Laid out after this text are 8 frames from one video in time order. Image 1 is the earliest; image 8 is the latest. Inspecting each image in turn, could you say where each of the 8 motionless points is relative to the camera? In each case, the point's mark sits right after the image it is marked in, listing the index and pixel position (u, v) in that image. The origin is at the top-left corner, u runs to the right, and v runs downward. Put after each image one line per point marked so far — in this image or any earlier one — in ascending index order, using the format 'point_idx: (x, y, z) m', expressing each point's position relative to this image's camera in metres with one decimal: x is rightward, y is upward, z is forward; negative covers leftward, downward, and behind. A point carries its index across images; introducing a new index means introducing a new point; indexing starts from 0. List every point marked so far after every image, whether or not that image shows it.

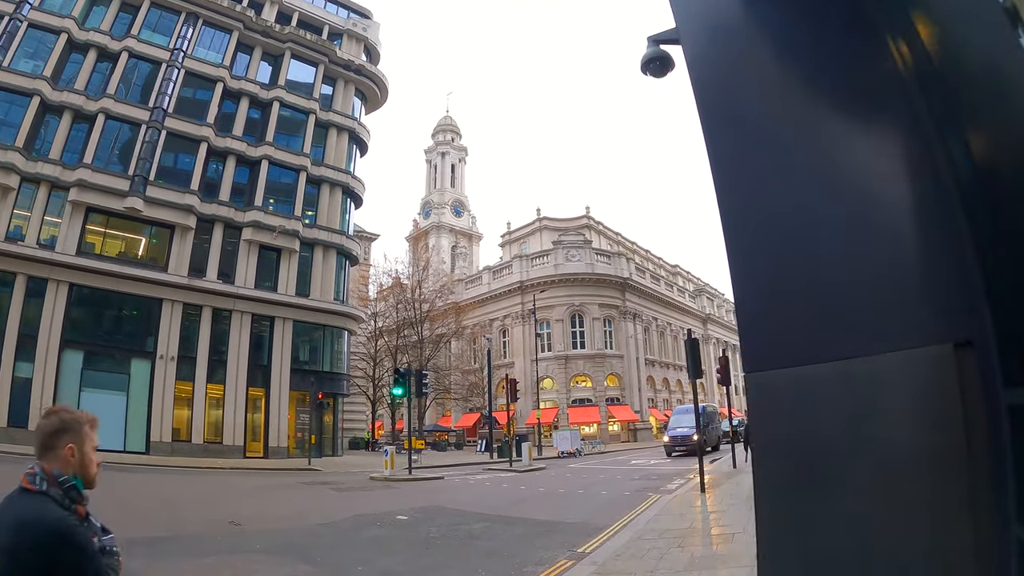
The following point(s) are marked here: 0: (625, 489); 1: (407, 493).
0: (+2.5, -4.5, +12.5) m
1: (-2.7, -5.2, +14.3) m
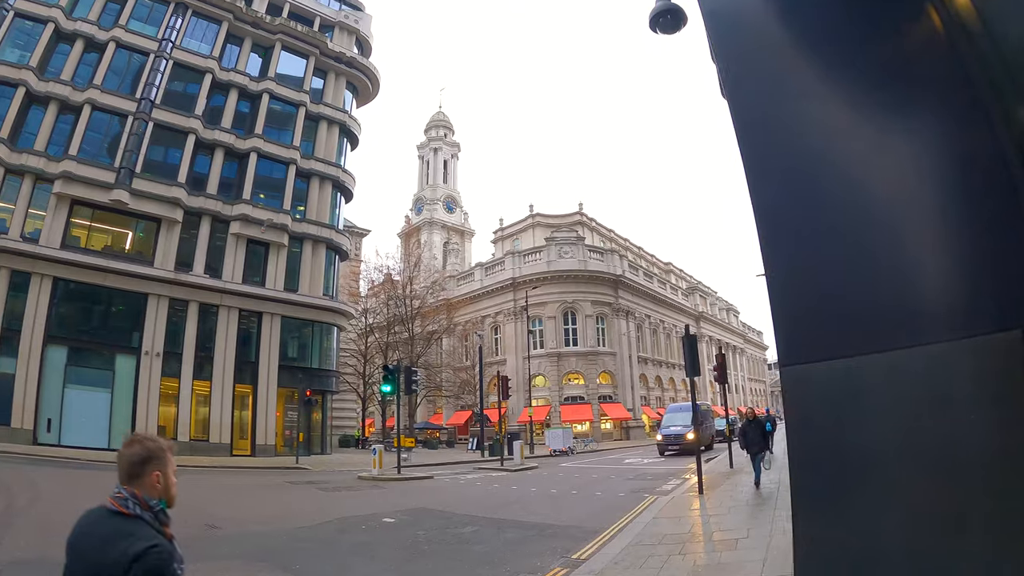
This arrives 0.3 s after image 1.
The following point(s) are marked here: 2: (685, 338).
0: (+2.3, -4.4, +12.2) m
1: (-2.9, -5.1, +14.0) m
2: (+3.5, -1.0, +11.5) m
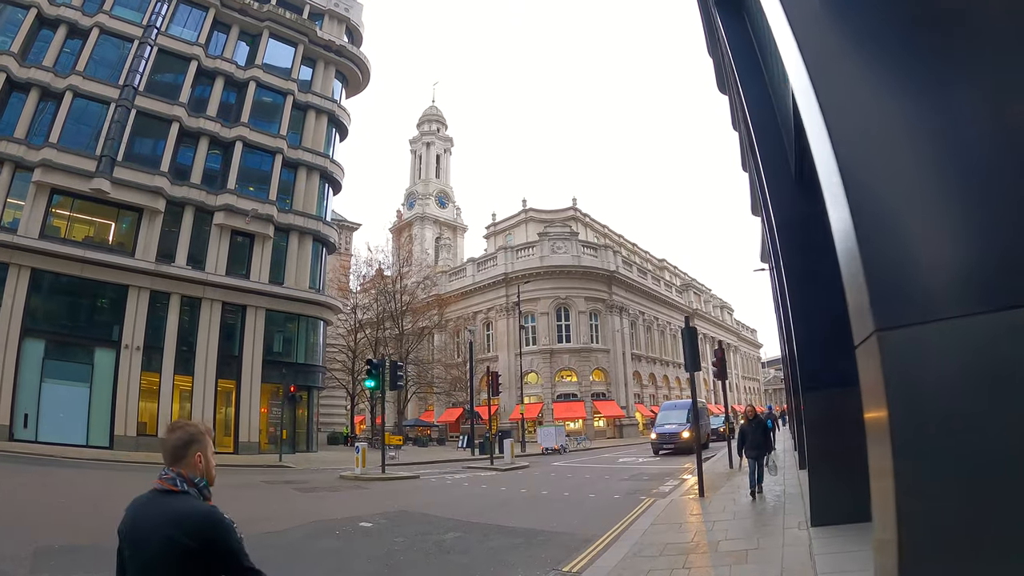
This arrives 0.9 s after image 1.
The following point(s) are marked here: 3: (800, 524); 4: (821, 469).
0: (+2.1, -4.2, +11.6) m
1: (-3.2, -4.9, +13.3) m
2: (+3.3, -0.8, +10.9) m
3: (+4.1, -3.4, +8.0) m
4: (+4.3, -2.5, +7.7) m
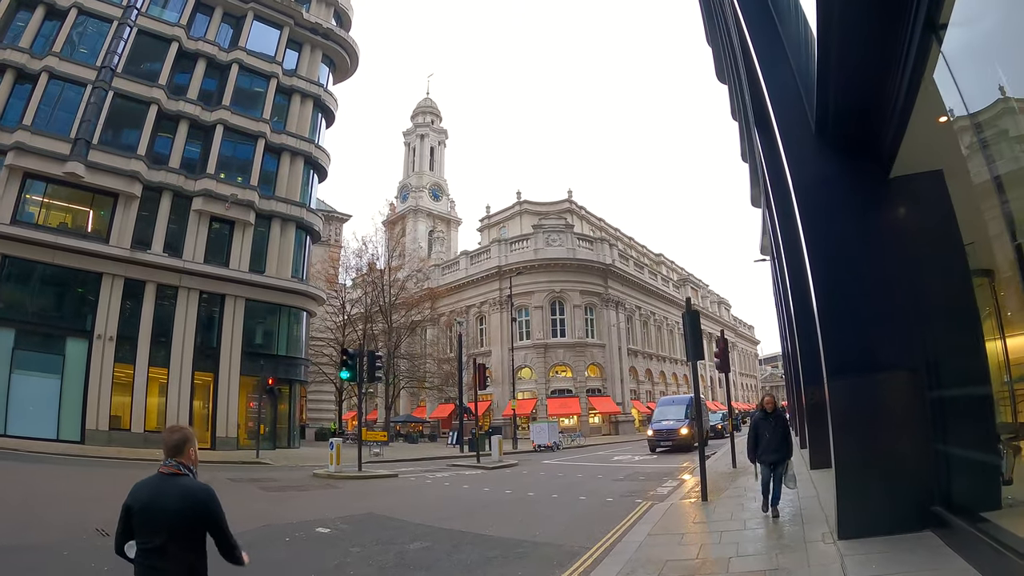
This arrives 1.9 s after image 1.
0: (+1.7, -3.9, +10.5) m
1: (-3.5, -4.5, +12.2) m
2: (+3.0, -0.5, +9.8) m
3: (+3.8, -3.0, +6.9) m
4: (+4.0, -2.2, +6.7) m
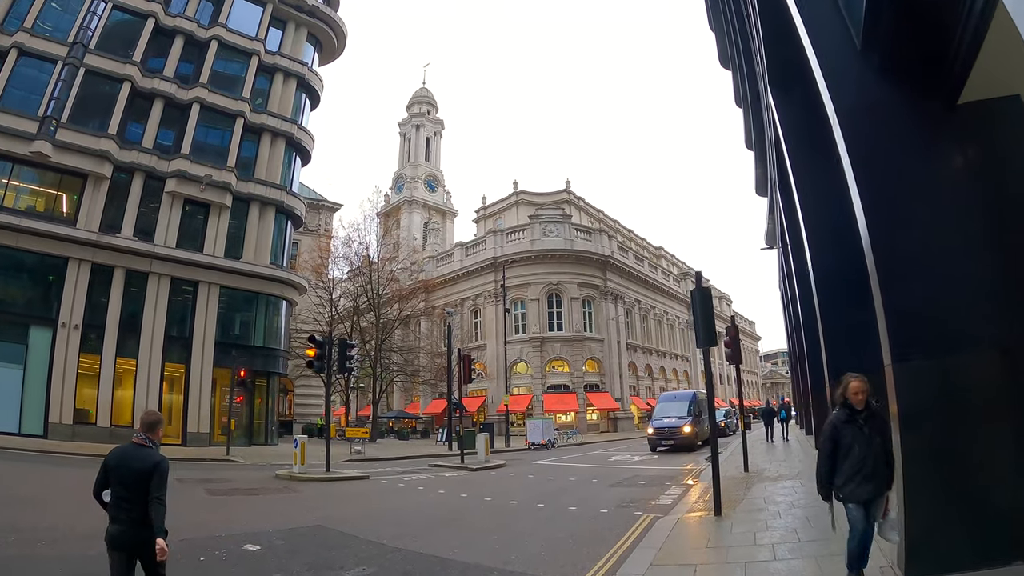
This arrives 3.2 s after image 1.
0: (+1.4, -3.4, +9.0) m
1: (-3.9, -4.0, +10.7) m
2: (+2.7, -0.1, +8.3) m
3: (+3.5, -2.7, +5.4) m
4: (+3.7, -1.8, +5.1) m
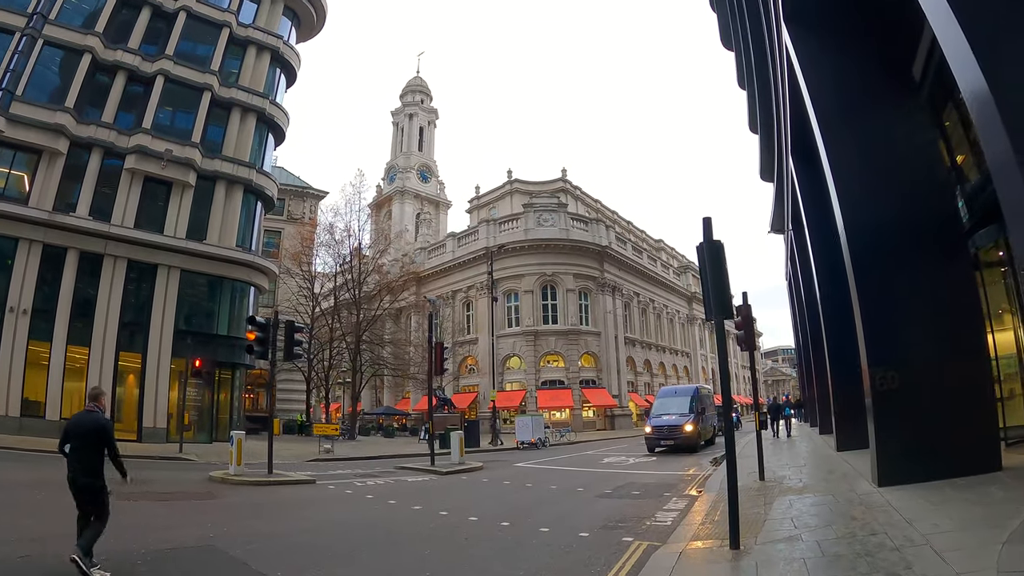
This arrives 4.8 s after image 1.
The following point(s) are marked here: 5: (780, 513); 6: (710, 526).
0: (+0.9, -2.9, +7.1) m
1: (-4.4, -3.5, +8.8) m
2: (+2.2, +0.4, +6.3) m
3: (+3.0, -2.2, +3.5) m
4: (+3.2, -1.3, +3.2) m
5: (+3.1, -2.6, +6.5) m
6: (+2.4, -2.7, +6.6) m
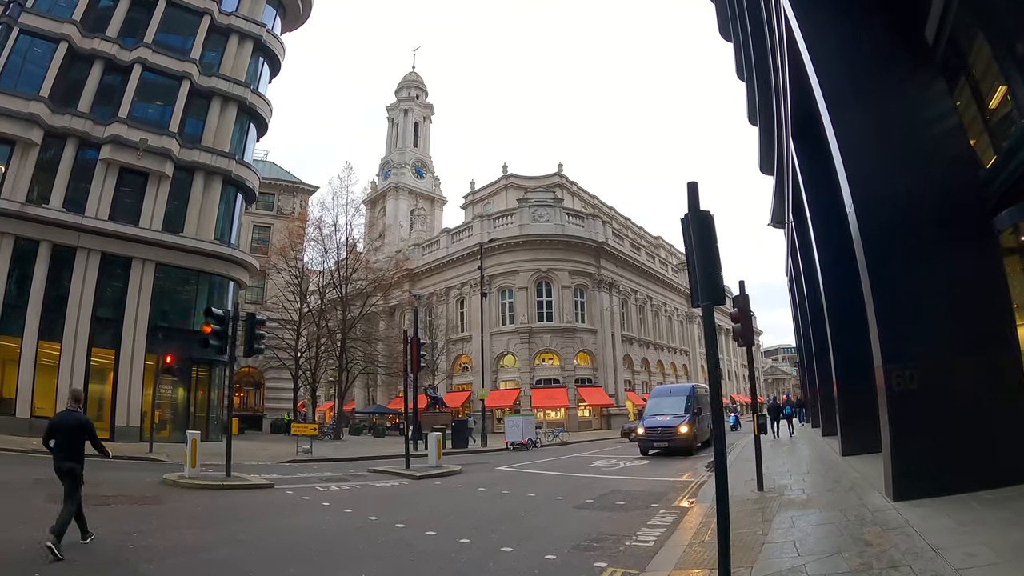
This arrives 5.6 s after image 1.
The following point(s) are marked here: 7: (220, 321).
0: (+0.4, -2.8, +6.2) m
1: (-4.9, -3.3, +7.9) m
2: (+1.7, +0.6, +5.4) m
3: (+2.5, -2.0, +2.6) m
4: (+2.7, -1.2, +2.3) m
5: (+2.7, -2.4, +5.6) m
6: (+1.9, -2.5, +5.7) m
7: (-5.7, -0.7, +11.1) m
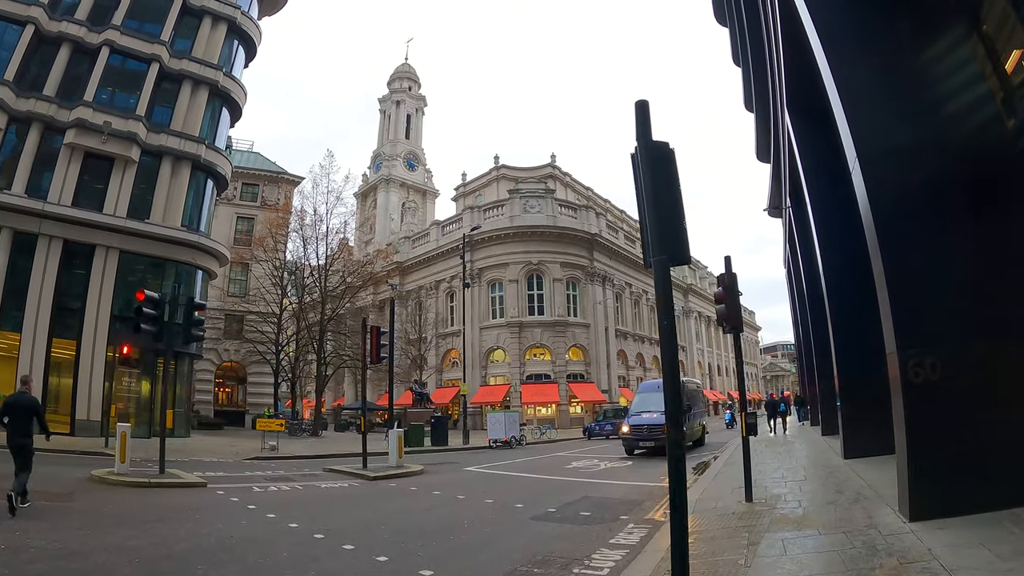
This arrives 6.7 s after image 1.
0: (-0.2, -2.5, +5.1) m
1: (-5.5, -3.0, +6.8) m
2: (+1.1, +0.9, +4.3) m
3: (+1.9, -1.8, +1.5) m
4: (+2.1, -0.9, +1.2) m
5: (+2.1, -2.1, +4.5) m
6: (+1.3, -2.2, +4.6) m
7: (-6.3, -0.4, +10.0) m
